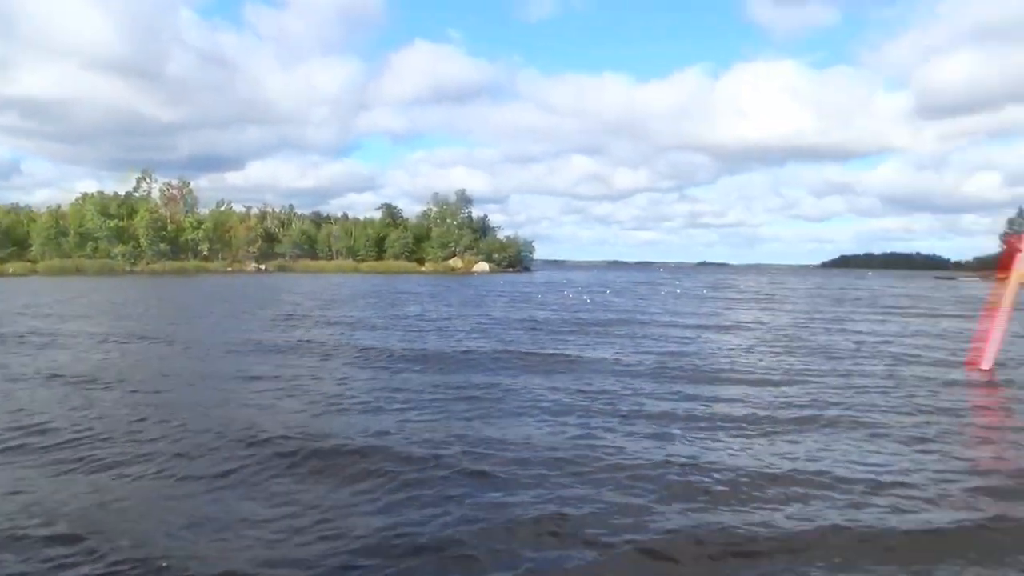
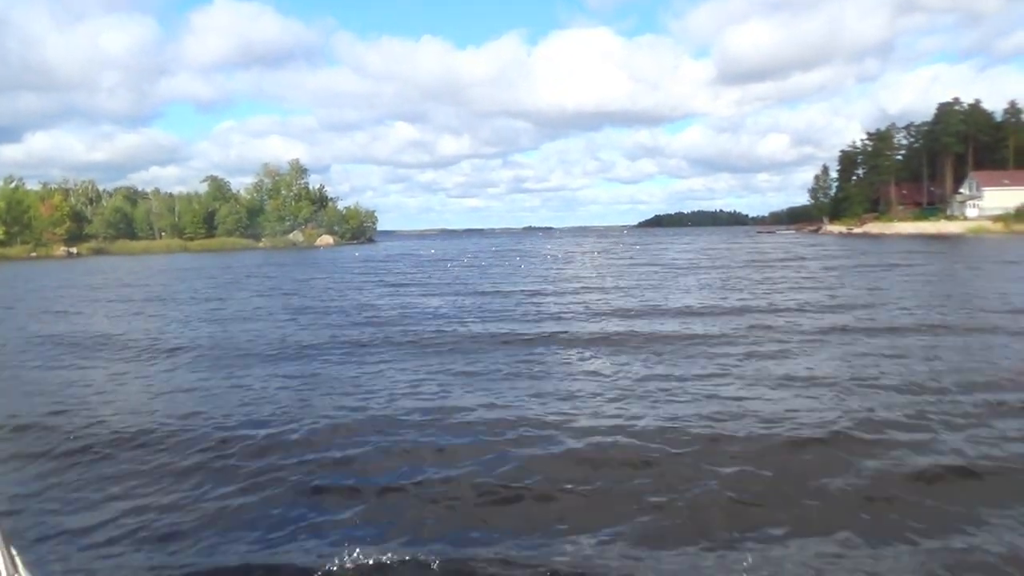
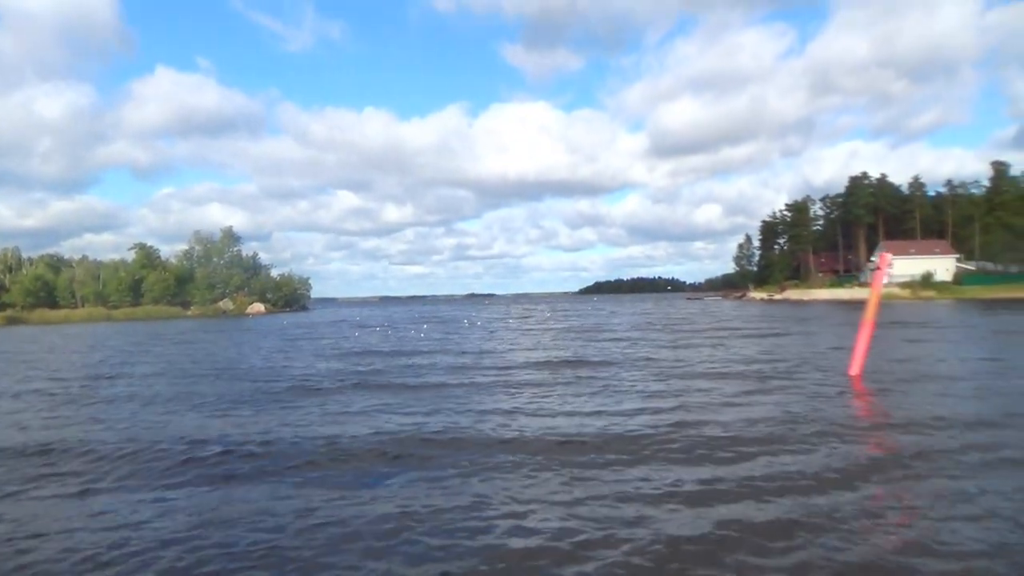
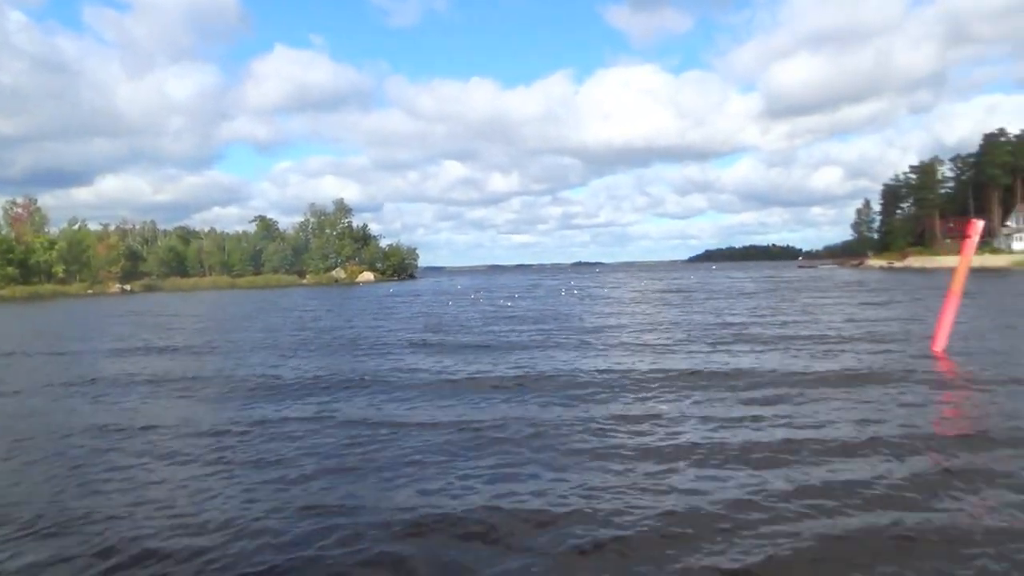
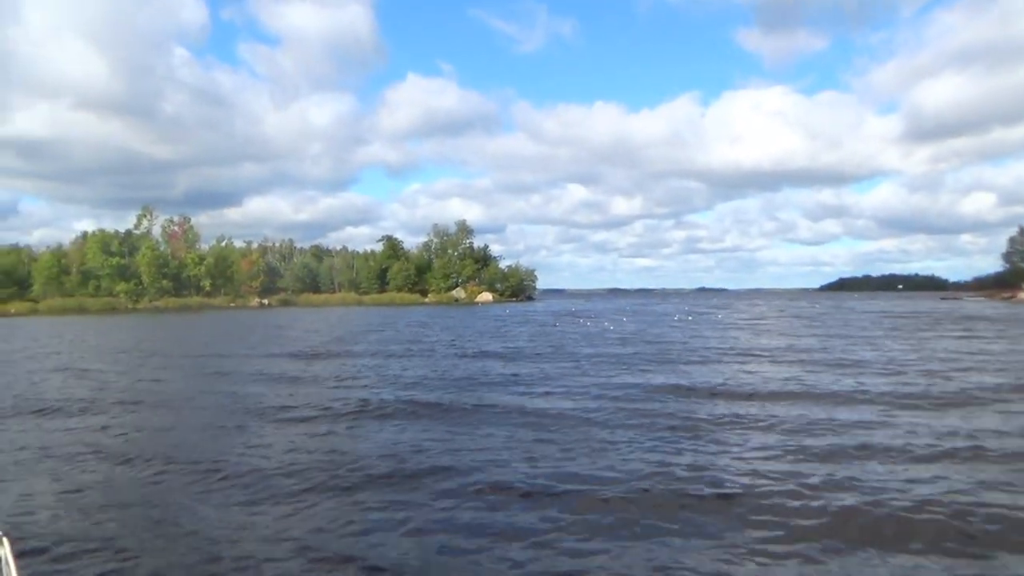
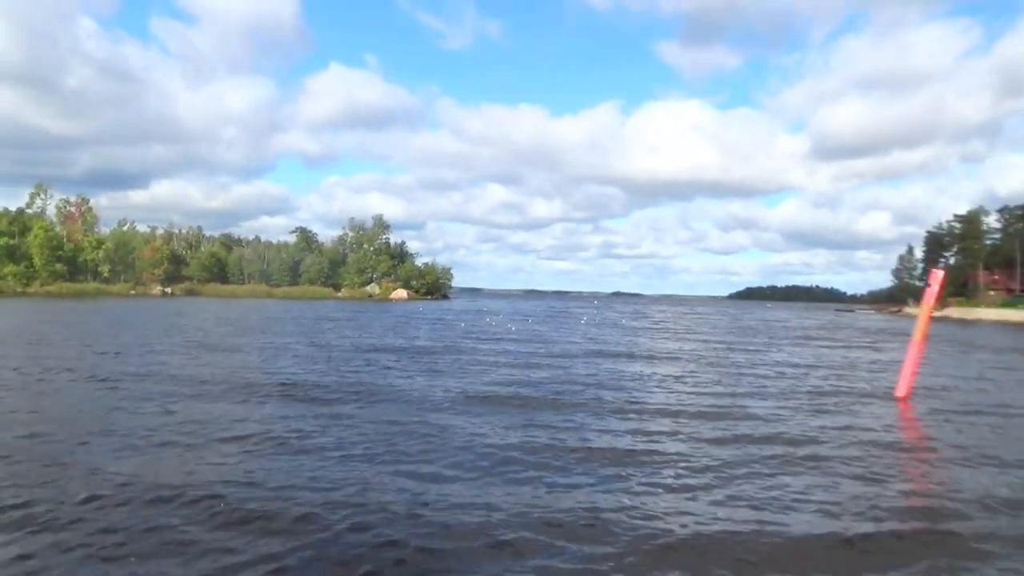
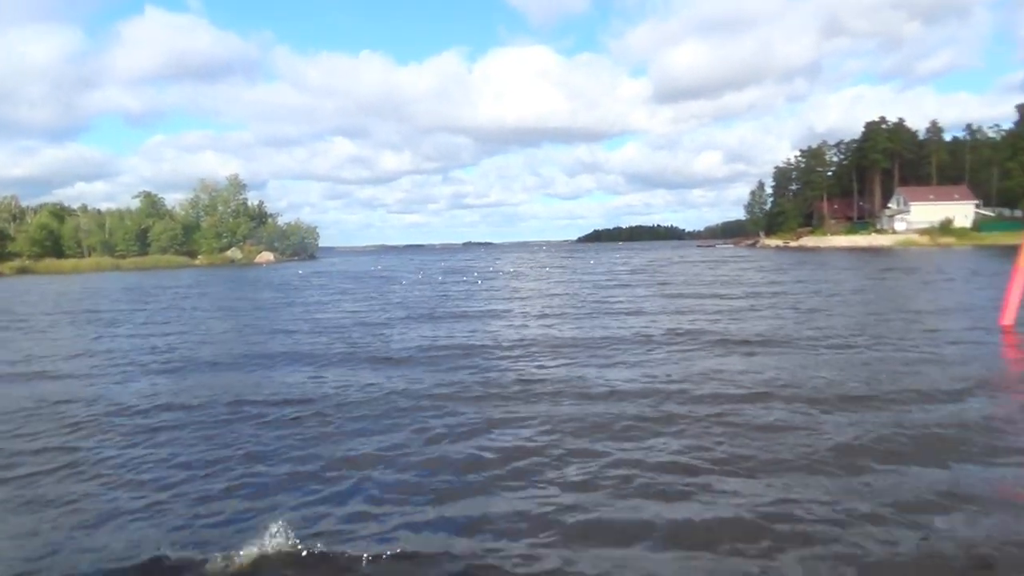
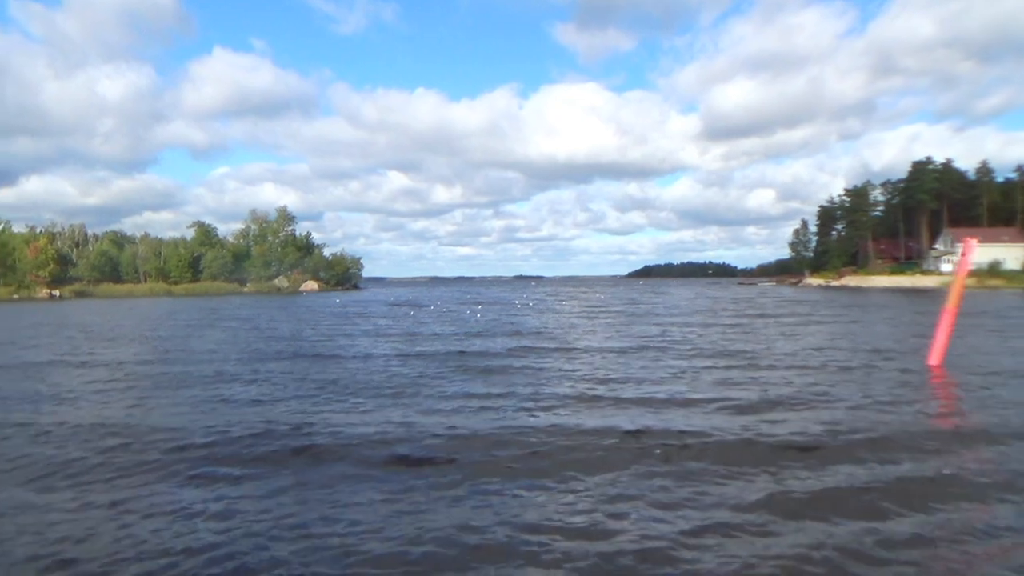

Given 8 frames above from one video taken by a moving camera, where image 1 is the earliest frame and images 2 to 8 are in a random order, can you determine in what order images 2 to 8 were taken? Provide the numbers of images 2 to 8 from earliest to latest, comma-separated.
6, 5, 4, 3, 8, 2, 7
